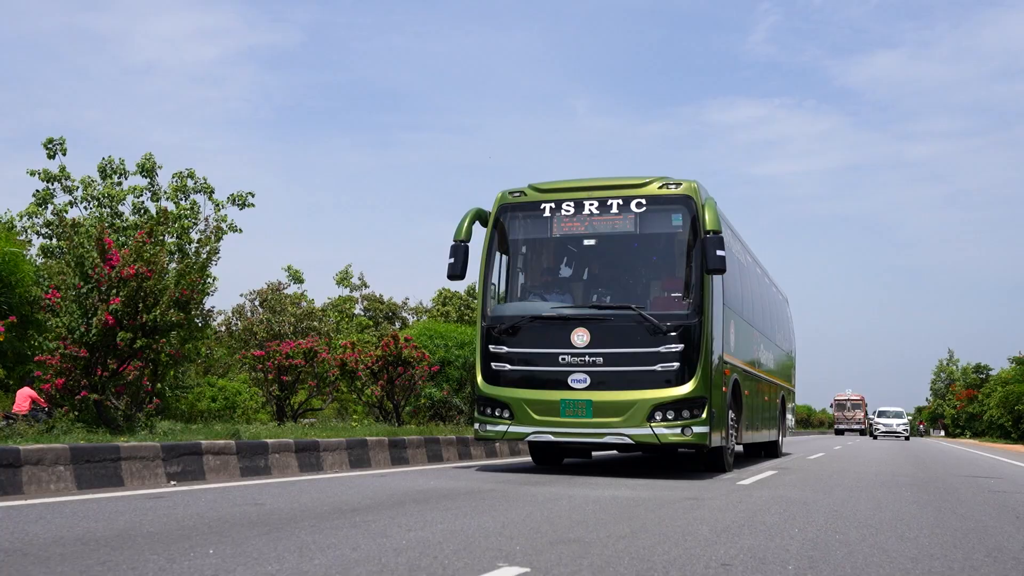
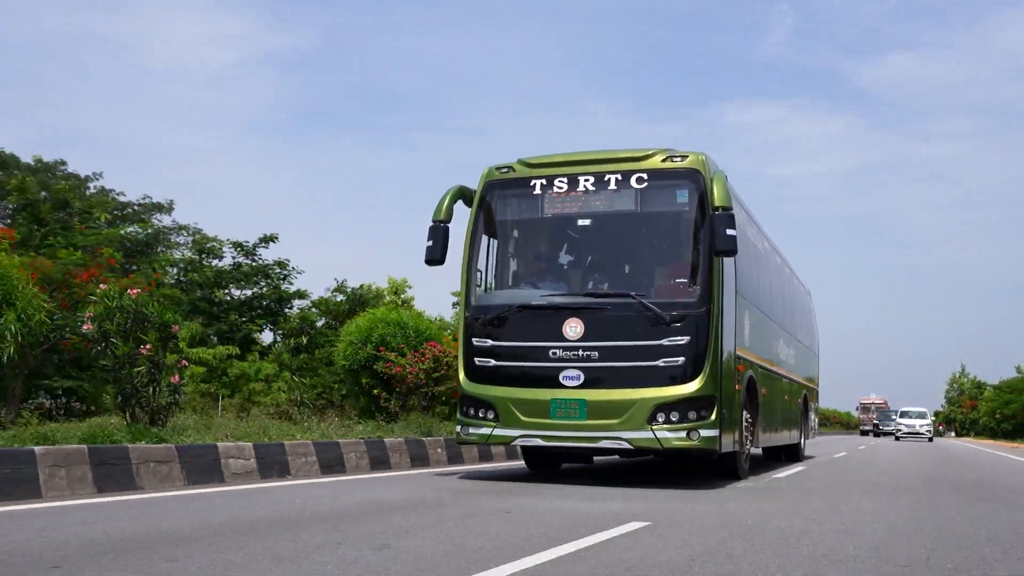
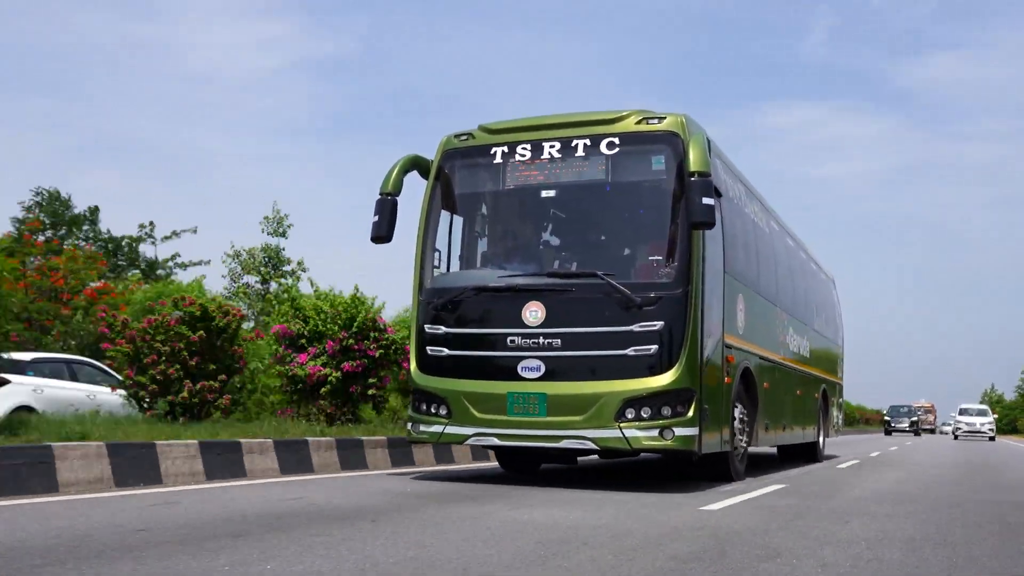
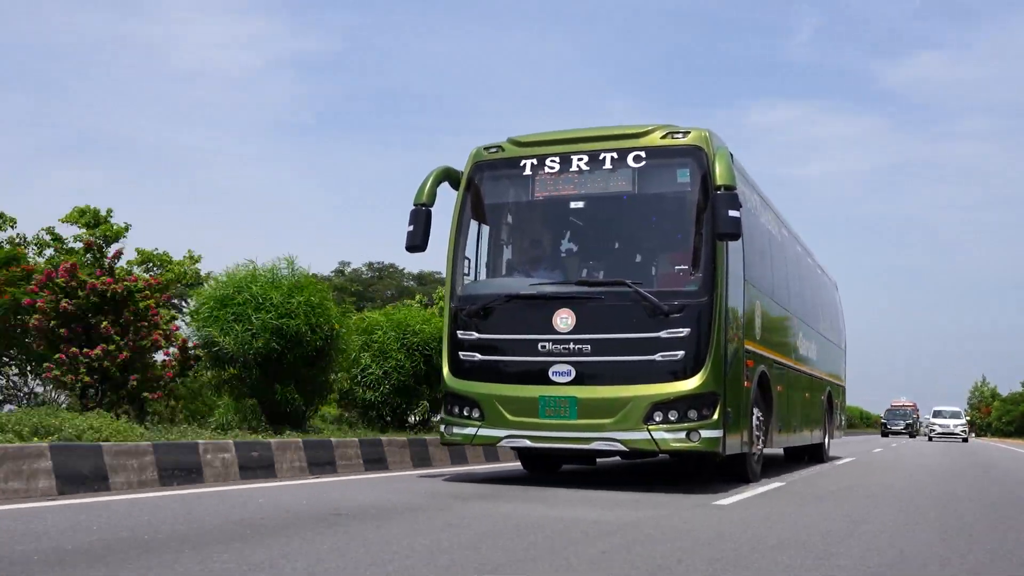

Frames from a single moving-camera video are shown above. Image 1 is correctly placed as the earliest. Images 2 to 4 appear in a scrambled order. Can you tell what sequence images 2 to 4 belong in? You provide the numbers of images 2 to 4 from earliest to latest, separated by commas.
2, 4, 3
